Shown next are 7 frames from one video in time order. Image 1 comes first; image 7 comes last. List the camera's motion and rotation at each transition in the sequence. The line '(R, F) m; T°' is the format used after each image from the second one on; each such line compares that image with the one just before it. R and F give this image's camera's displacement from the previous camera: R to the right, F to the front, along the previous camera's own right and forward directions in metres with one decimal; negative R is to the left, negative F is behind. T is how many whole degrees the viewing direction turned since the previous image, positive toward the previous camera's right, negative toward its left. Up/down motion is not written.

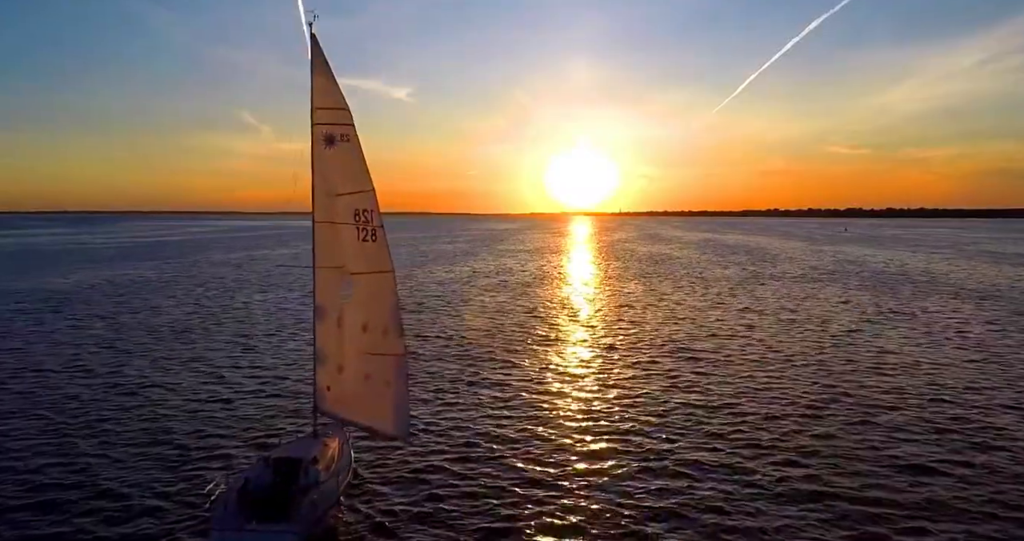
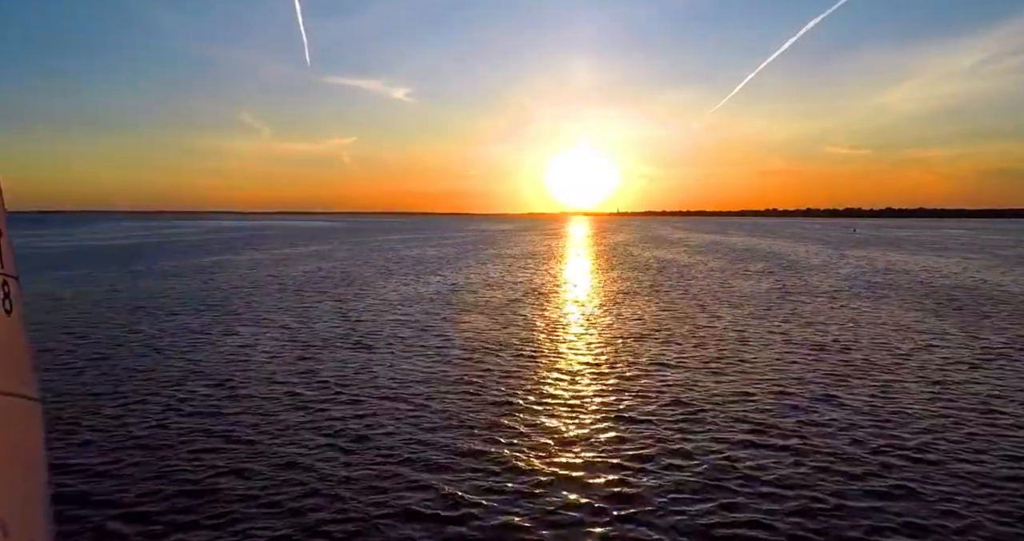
(+0.9, +7.2) m; 0°
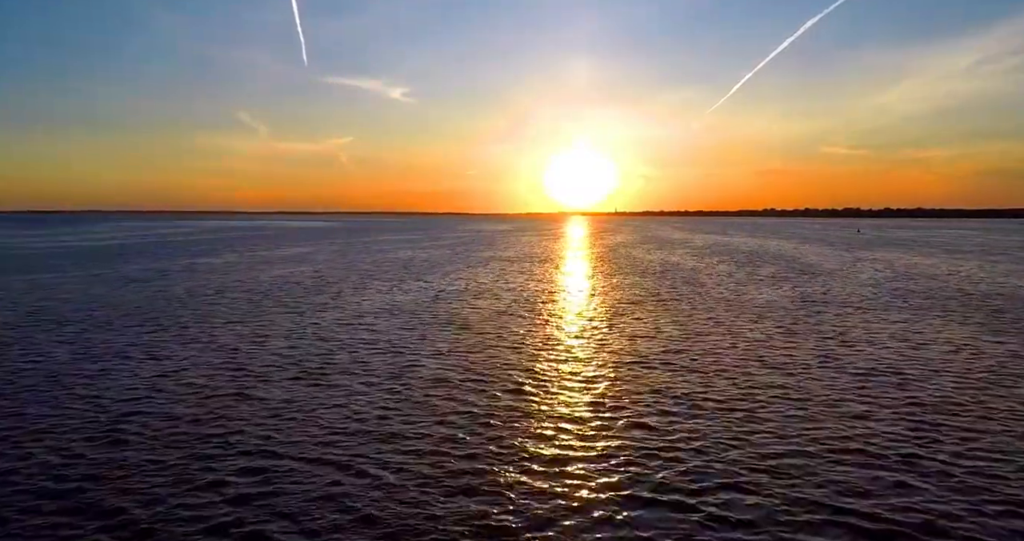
(+0.5, +4.2) m; 0°
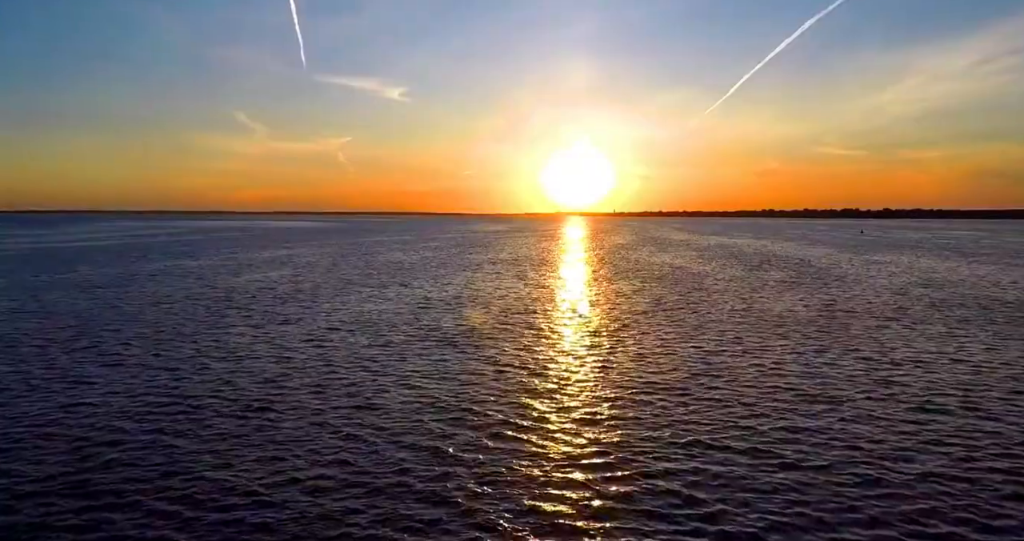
(+0.3, +3.4) m; 0°
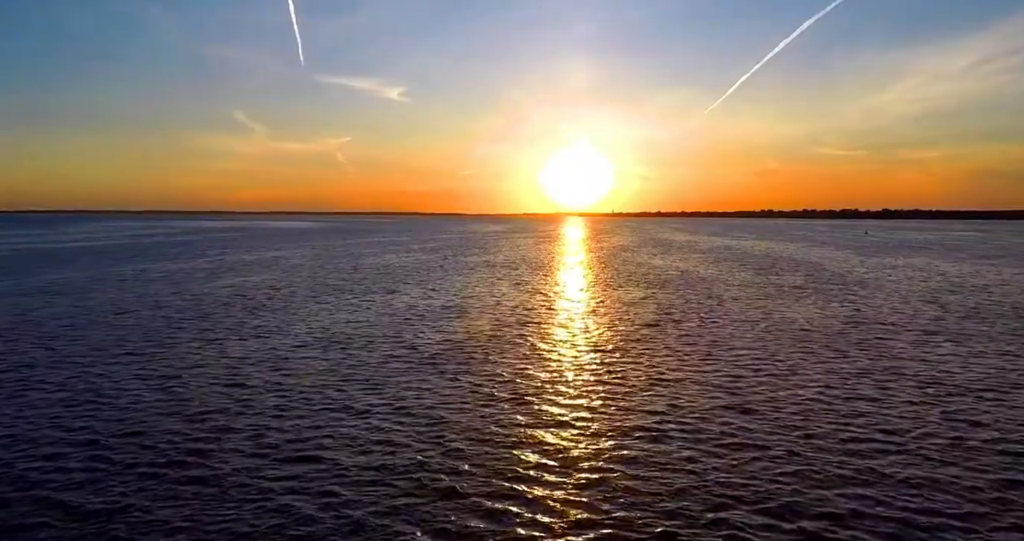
(+0.2, +3.3) m; 0°
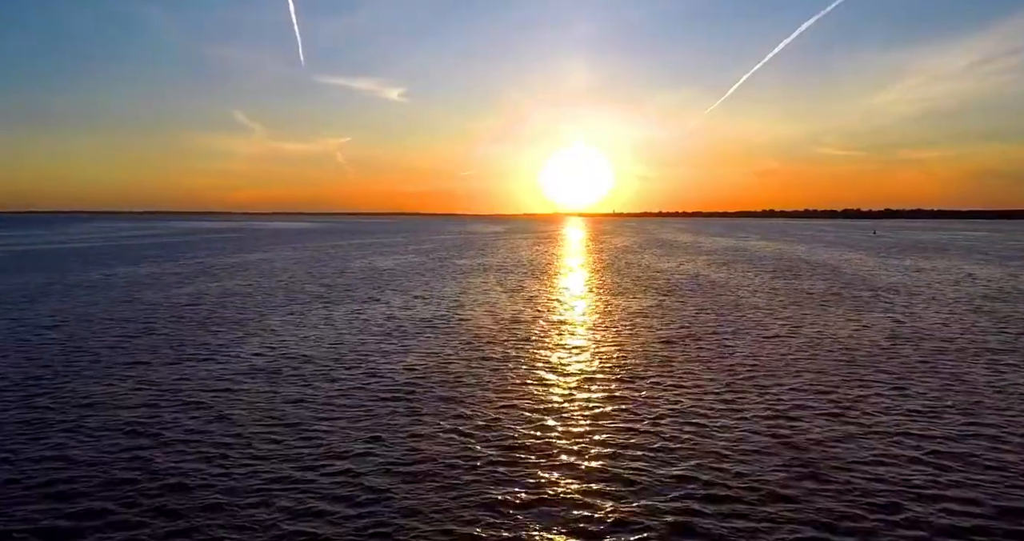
(+0.2, +4.2) m; 0°
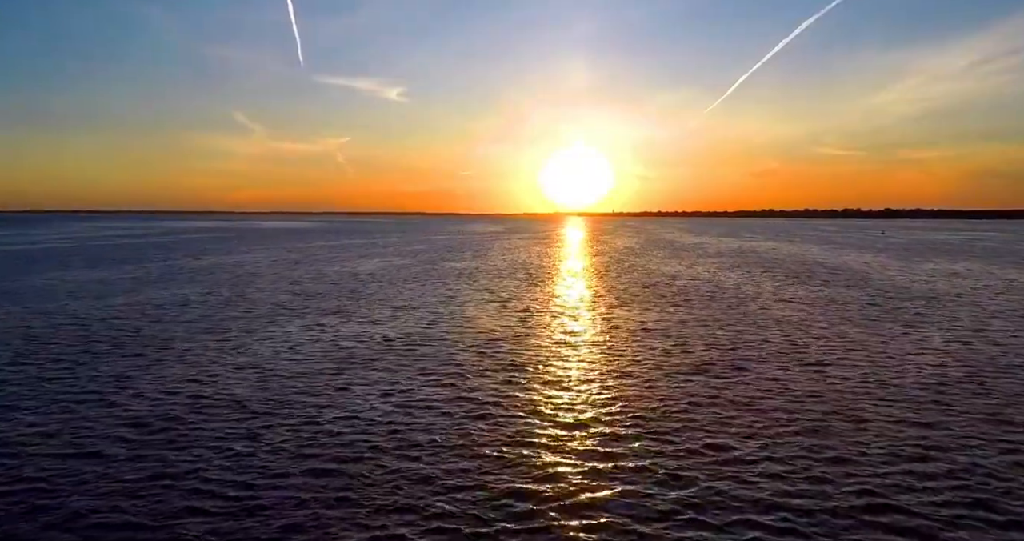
(+0.4, +5.0) m; 0°
